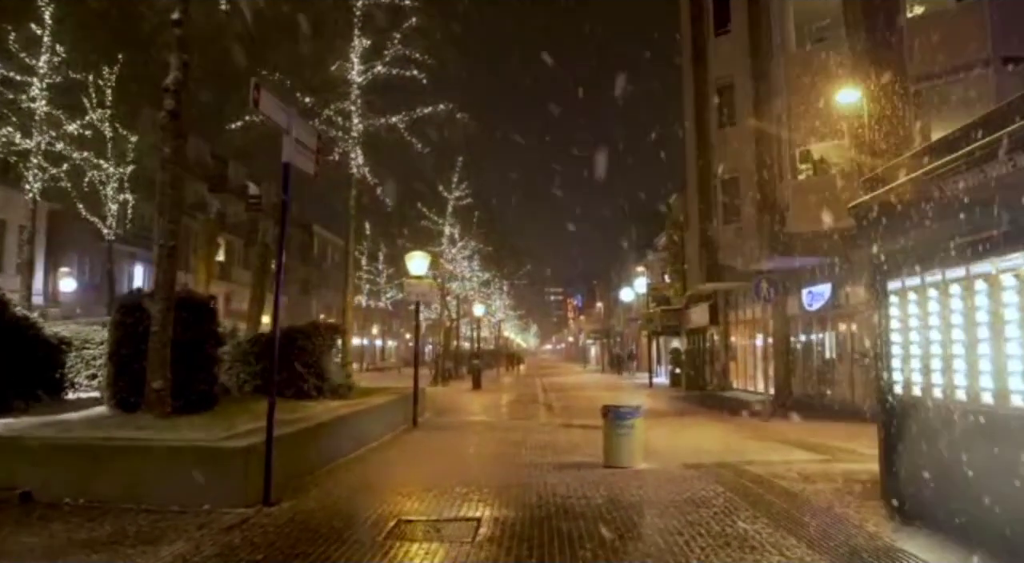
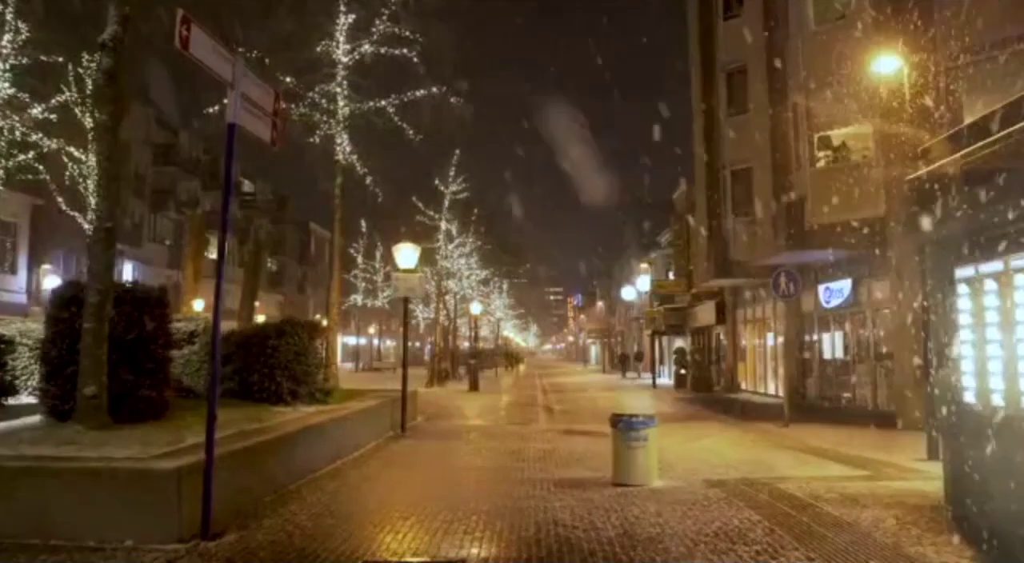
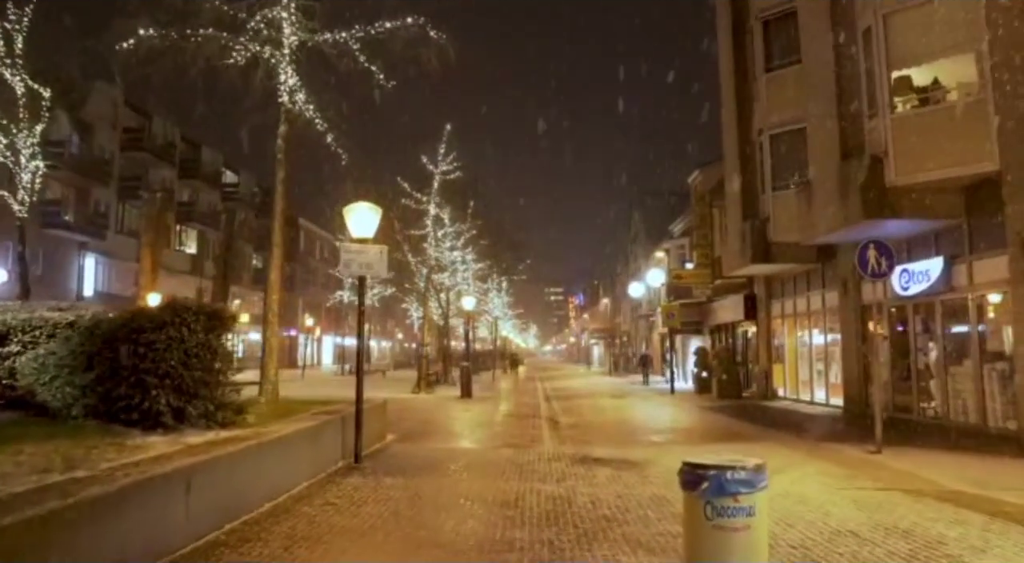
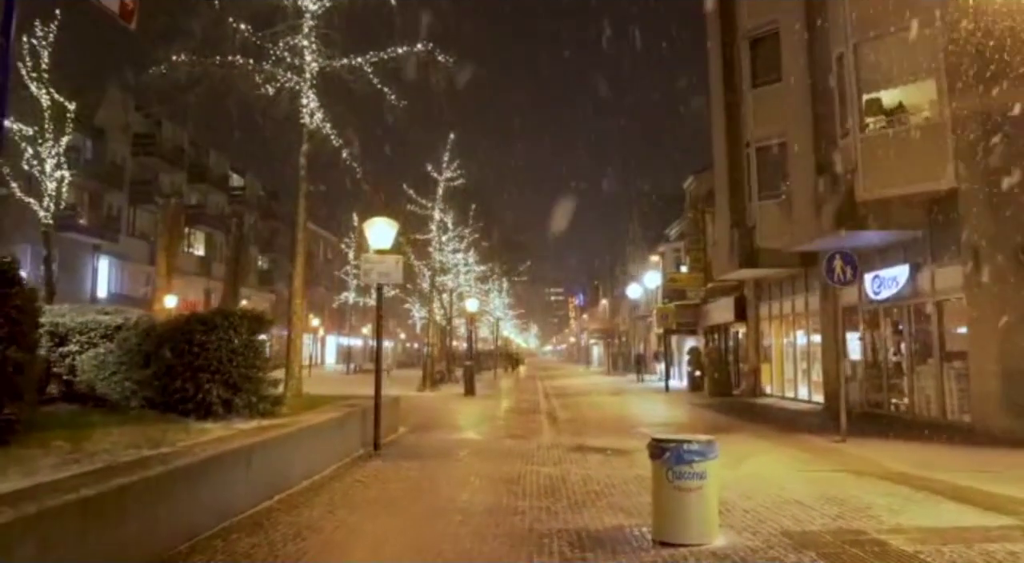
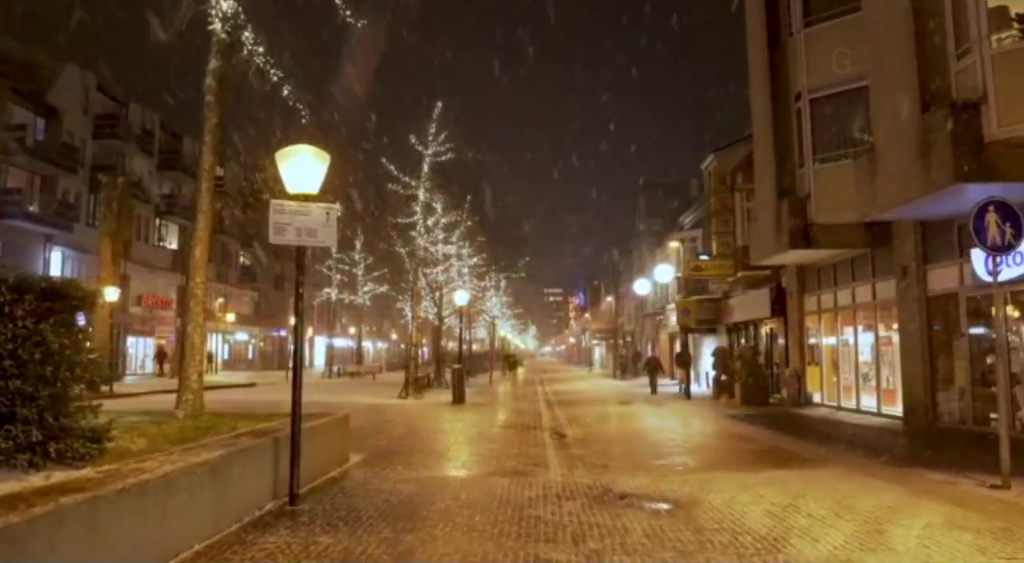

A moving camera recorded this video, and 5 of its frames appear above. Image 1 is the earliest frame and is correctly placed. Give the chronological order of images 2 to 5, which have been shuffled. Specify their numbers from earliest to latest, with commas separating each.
2, 4, 3, 5
